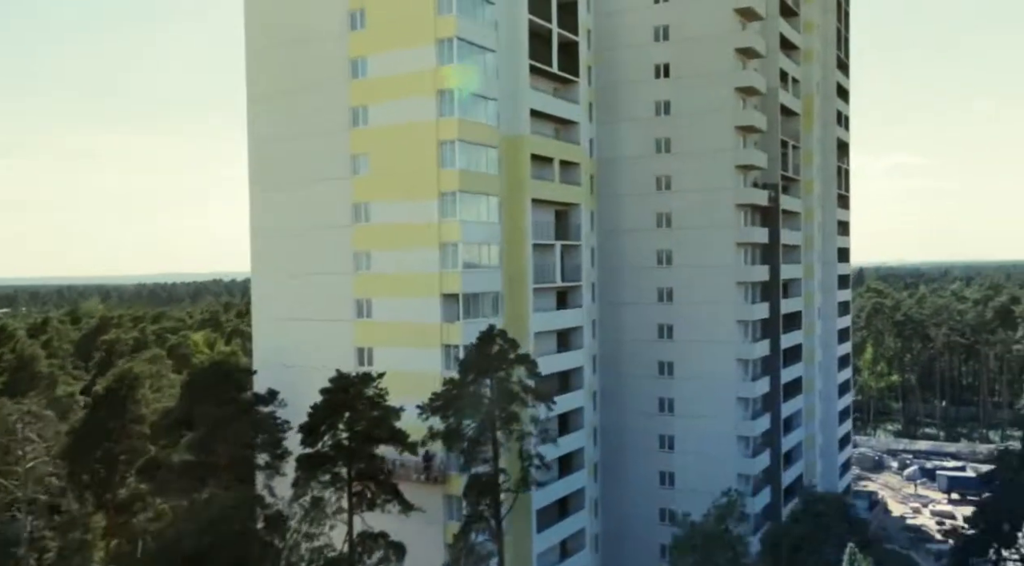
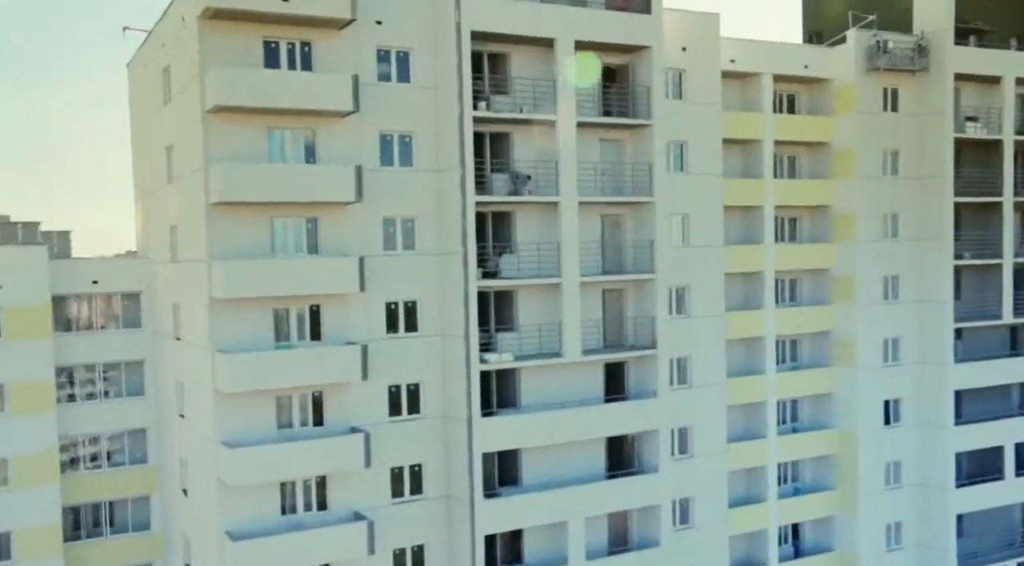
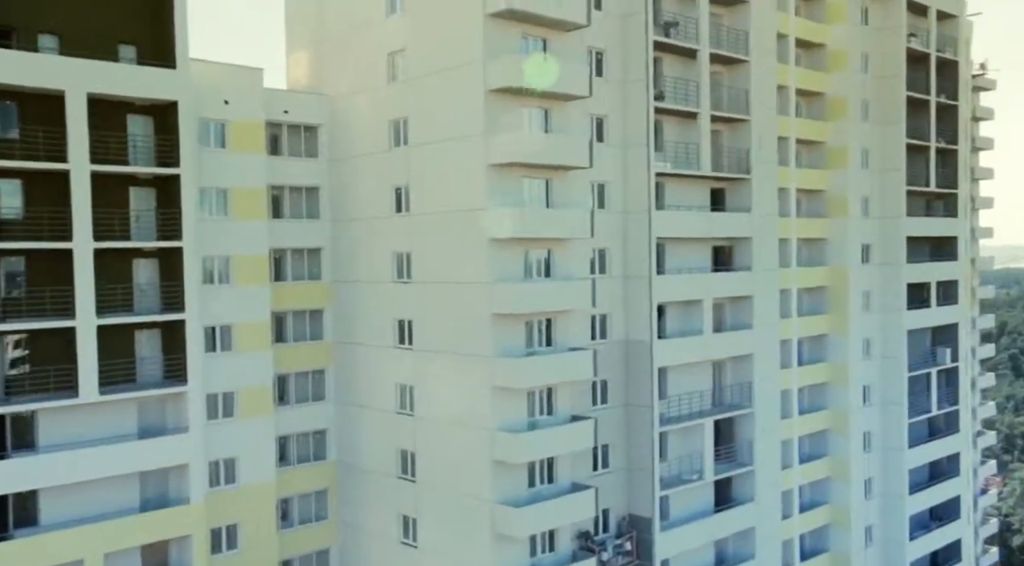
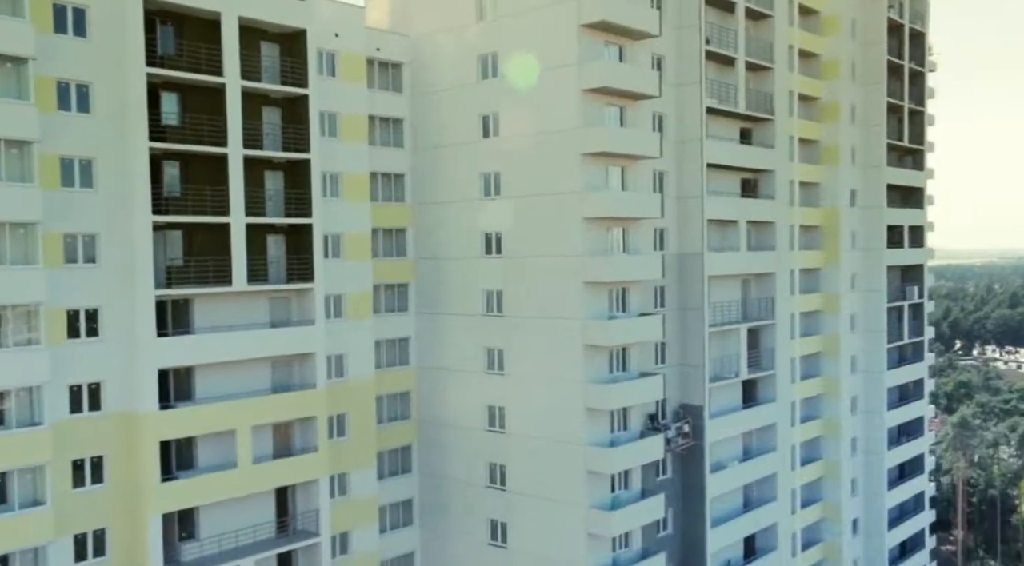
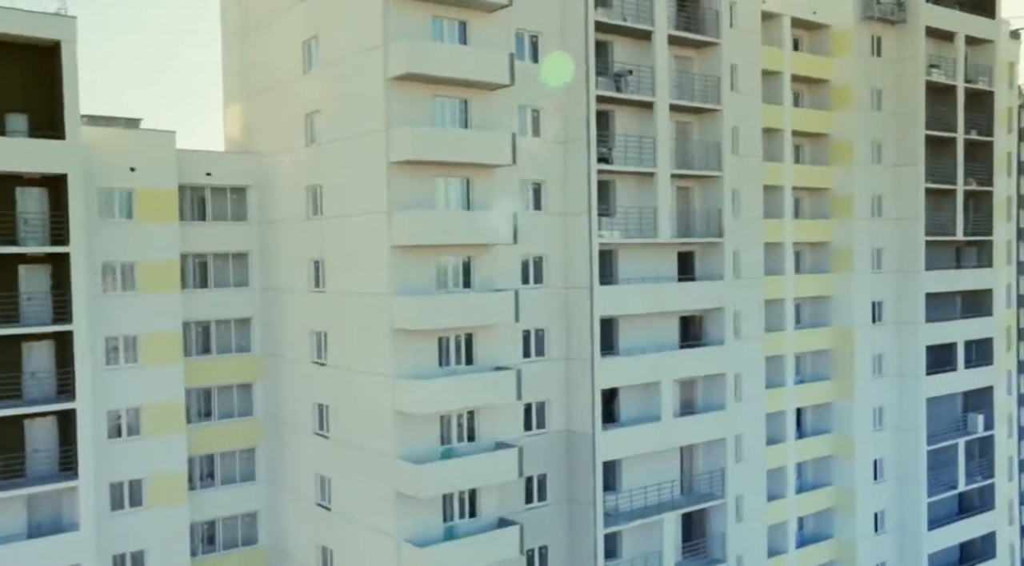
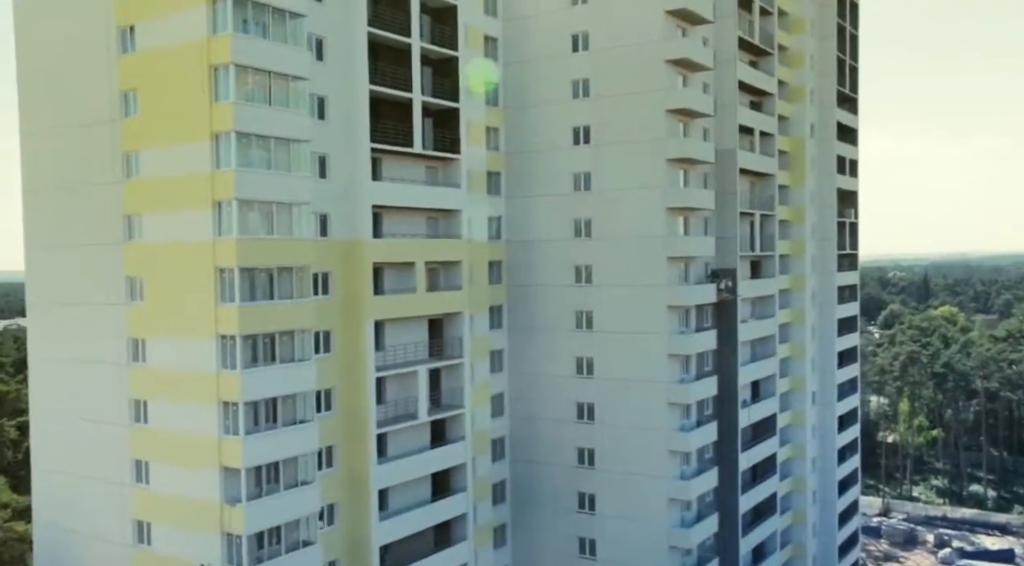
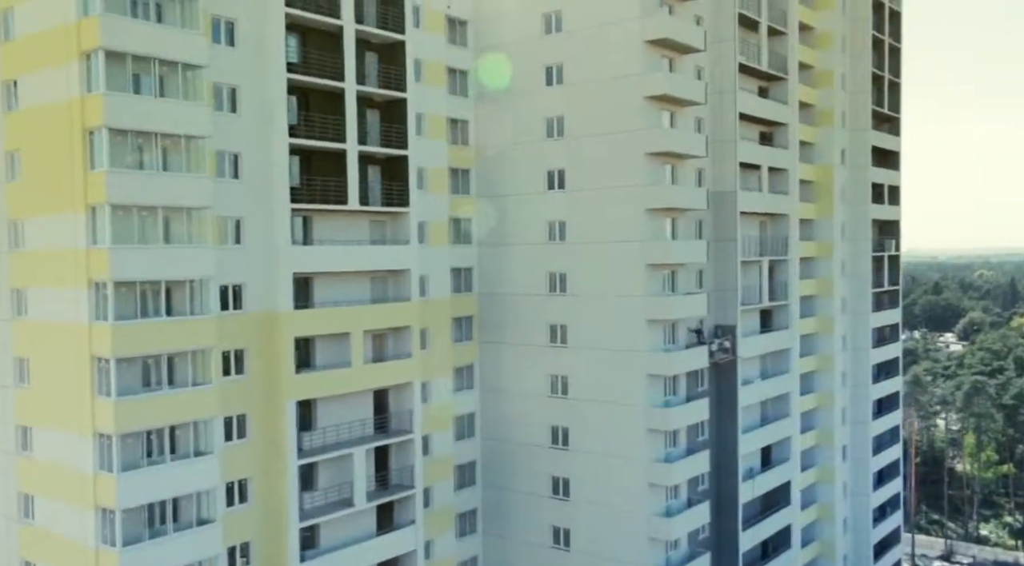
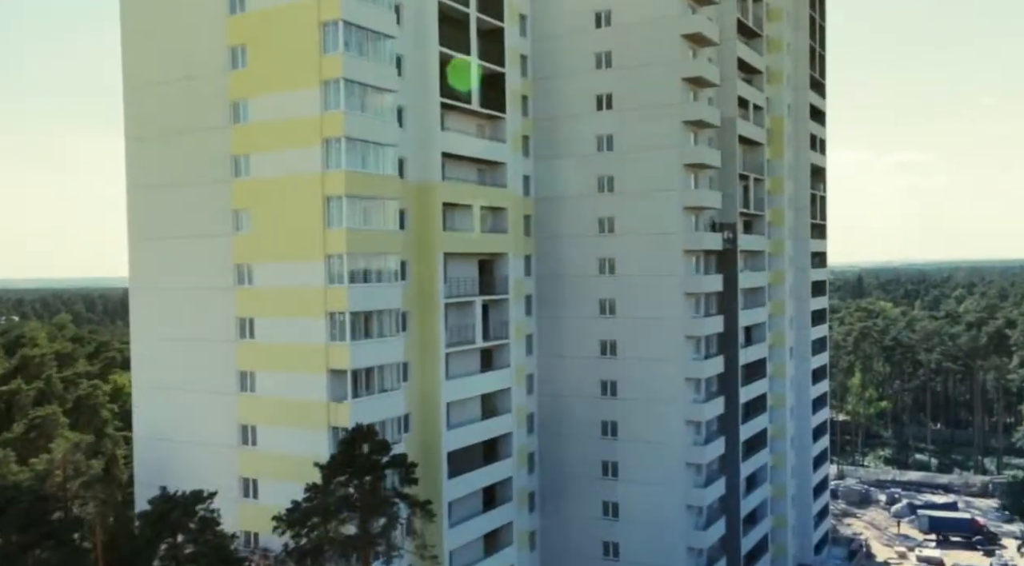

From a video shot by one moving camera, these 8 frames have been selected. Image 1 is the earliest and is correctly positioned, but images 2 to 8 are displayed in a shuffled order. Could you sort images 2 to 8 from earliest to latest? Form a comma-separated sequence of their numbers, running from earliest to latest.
8, 6, 7, 4, 3, 5, 2
